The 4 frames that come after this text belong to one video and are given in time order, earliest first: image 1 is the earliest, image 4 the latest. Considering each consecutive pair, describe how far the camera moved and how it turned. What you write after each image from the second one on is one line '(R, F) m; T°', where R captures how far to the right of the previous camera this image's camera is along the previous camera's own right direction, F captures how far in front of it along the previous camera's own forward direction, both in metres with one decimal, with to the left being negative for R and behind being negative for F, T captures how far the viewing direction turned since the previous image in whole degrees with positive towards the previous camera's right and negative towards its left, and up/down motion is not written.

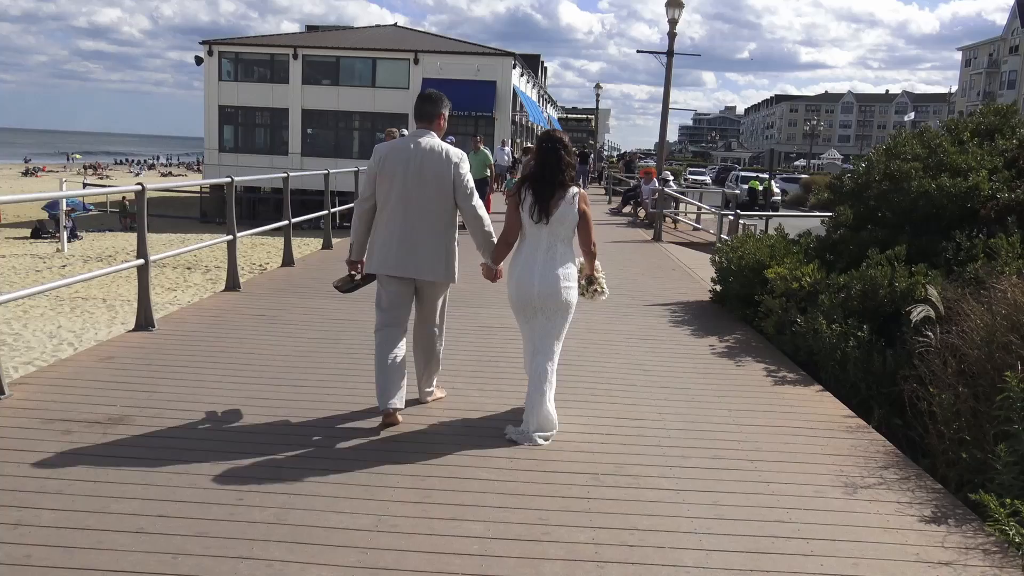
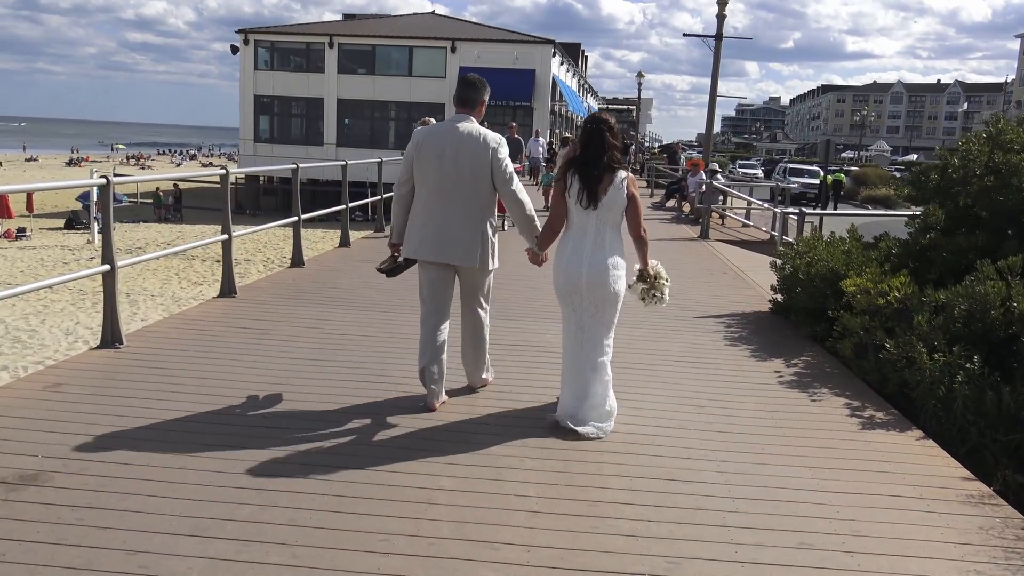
(+0.1, +1.1) m; -3°
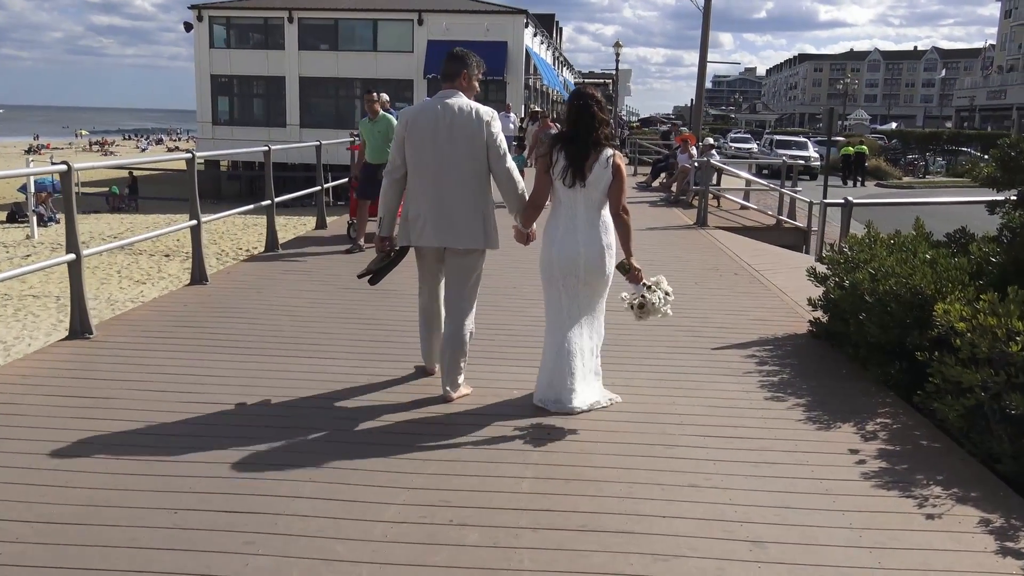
(+0.2, +2.0) m; +1°
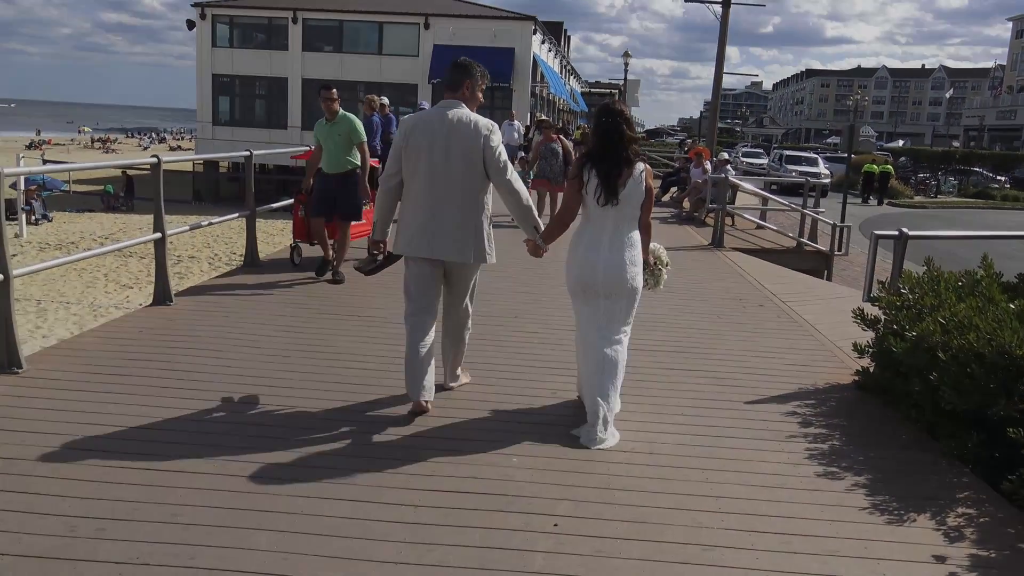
(0.0, +0.8) m; 0°
